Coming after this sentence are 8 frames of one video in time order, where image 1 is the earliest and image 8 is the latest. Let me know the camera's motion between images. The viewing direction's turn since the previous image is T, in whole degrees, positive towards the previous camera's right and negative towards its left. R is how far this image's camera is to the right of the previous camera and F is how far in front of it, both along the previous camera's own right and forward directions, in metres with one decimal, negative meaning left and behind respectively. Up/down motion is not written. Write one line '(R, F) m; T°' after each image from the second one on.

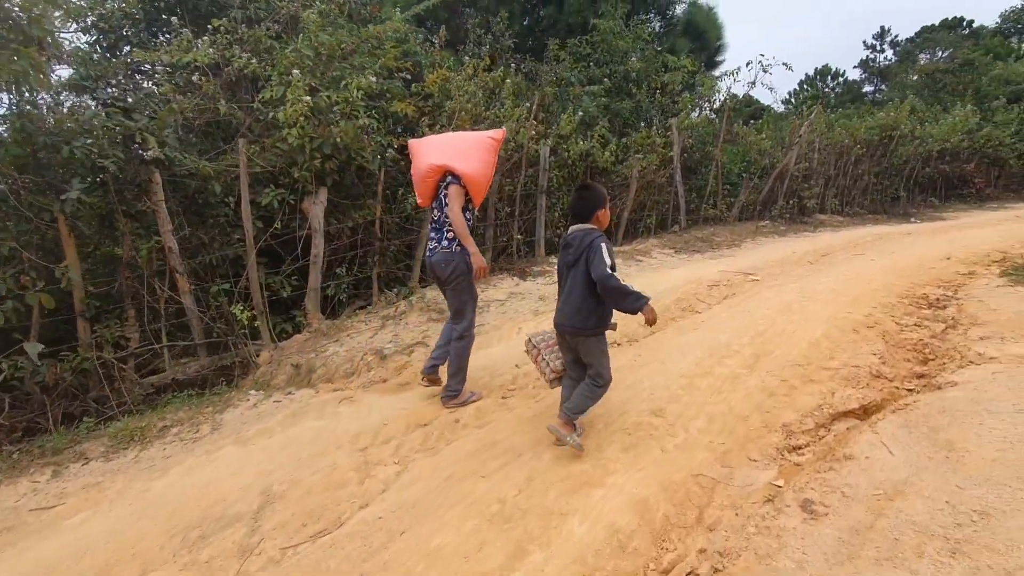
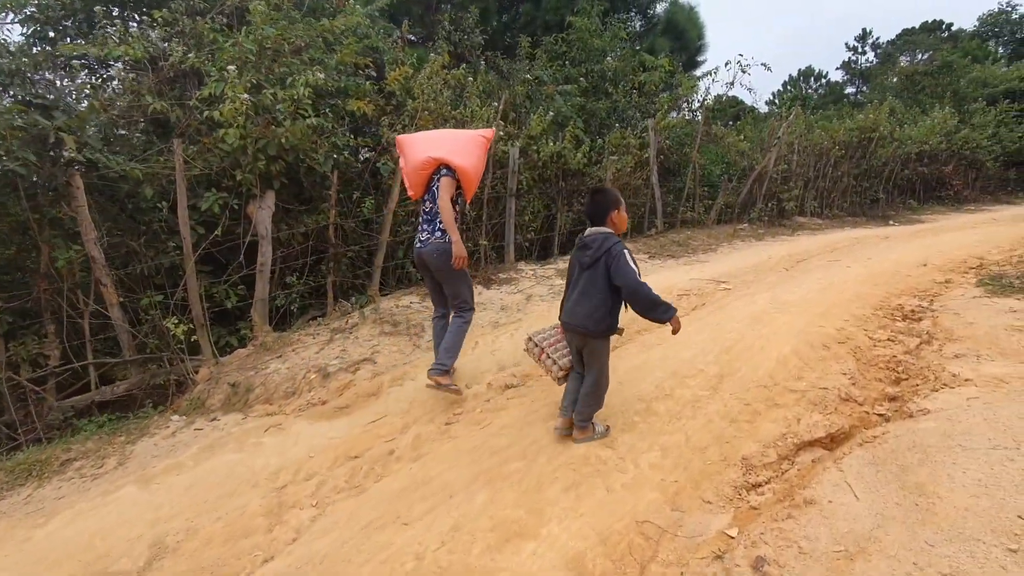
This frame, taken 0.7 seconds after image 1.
(+0.3, +0.3) m; +1°
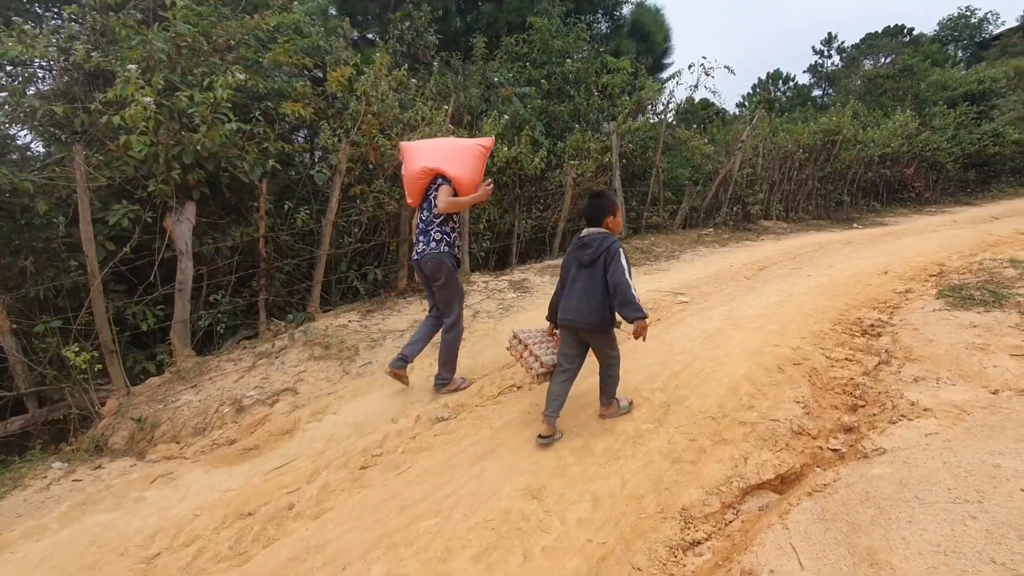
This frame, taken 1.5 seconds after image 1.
(+0.3, +0.3) m; +2°
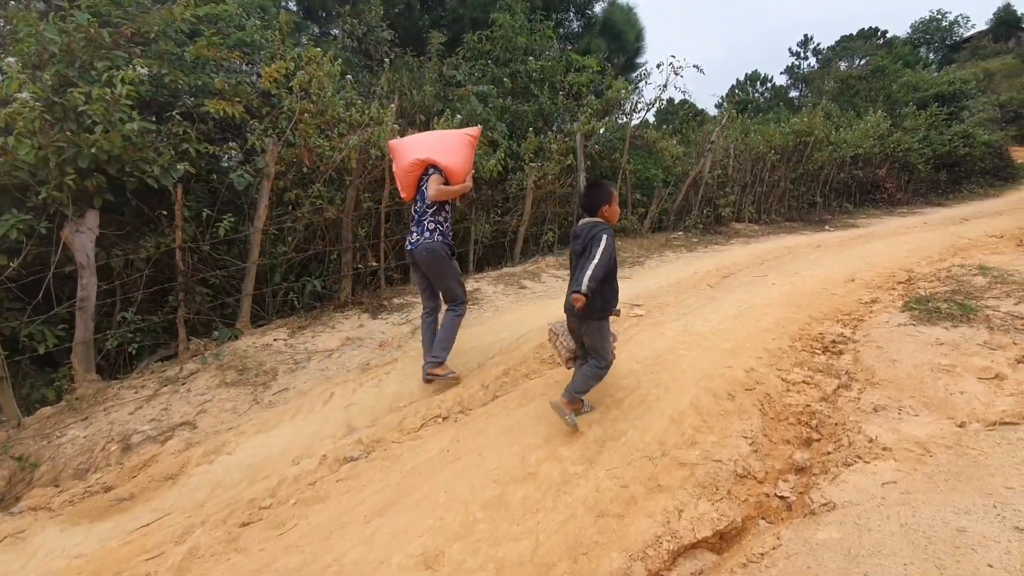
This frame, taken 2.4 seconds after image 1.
(+0.4, +0.4) m; +2°
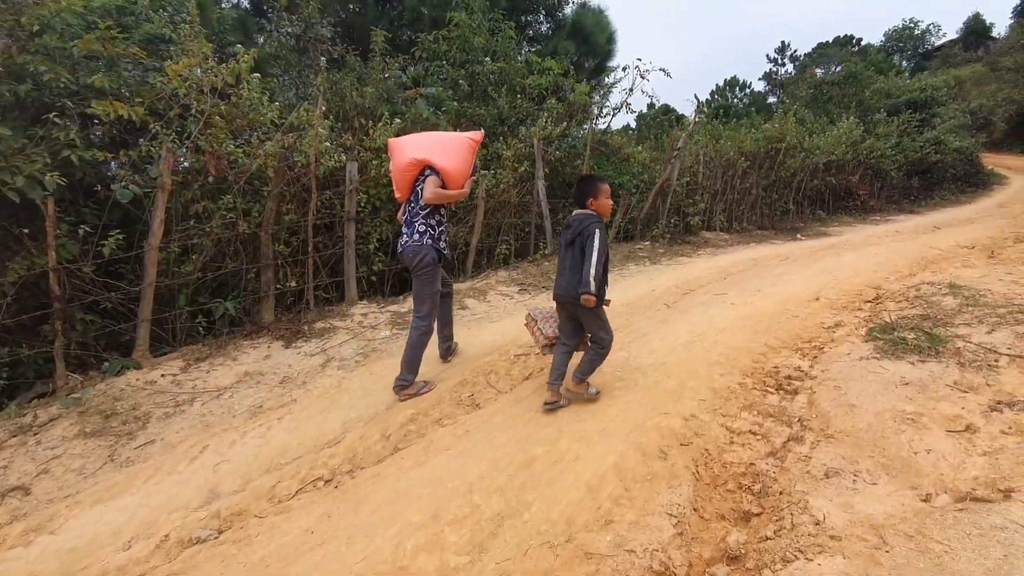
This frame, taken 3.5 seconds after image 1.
(+0.5, +0.5) m; +2°
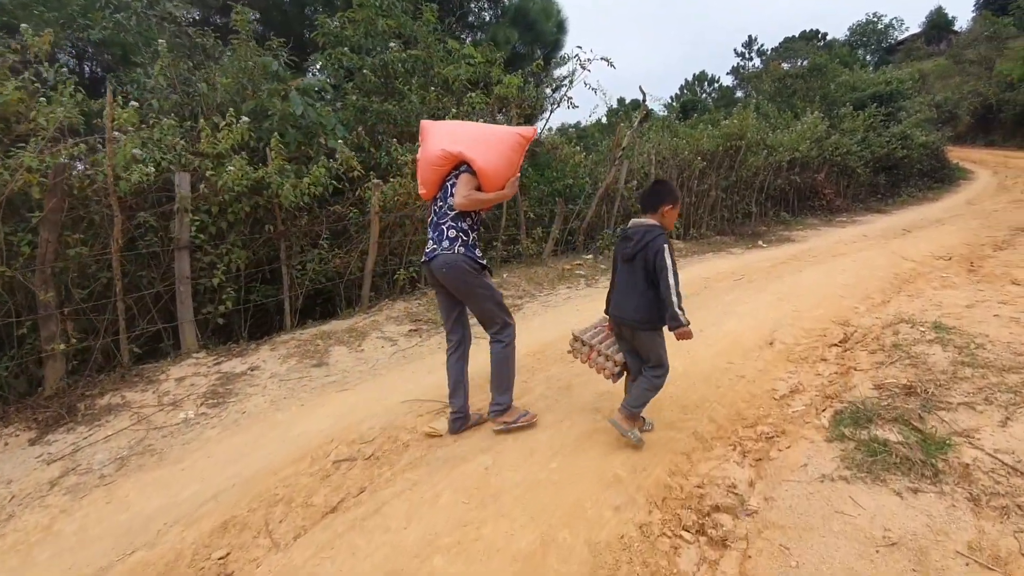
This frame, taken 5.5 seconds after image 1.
(+0.8, +1.2) m; +2°
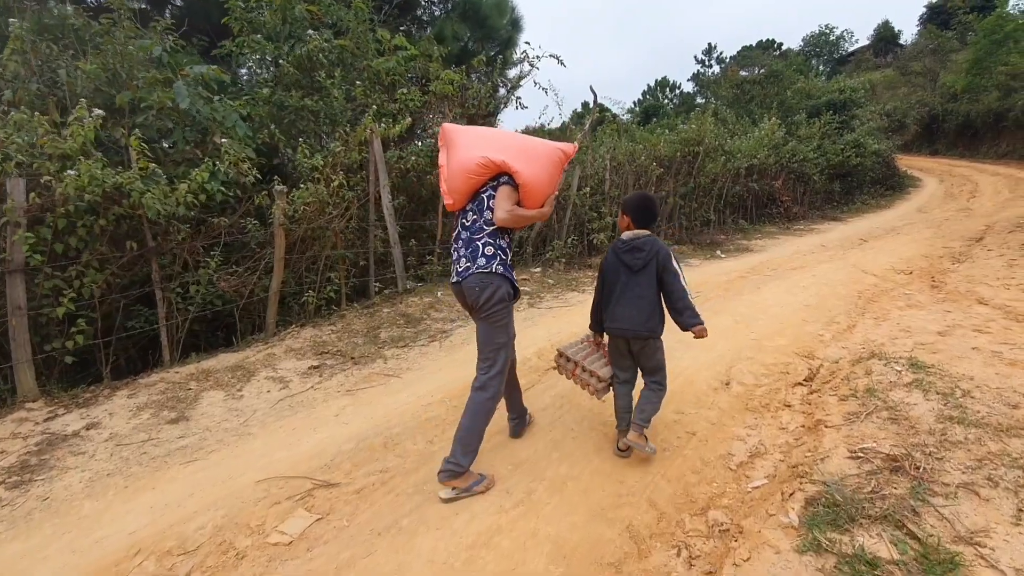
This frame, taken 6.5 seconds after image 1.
(+0.4, +0.7) m; +4°
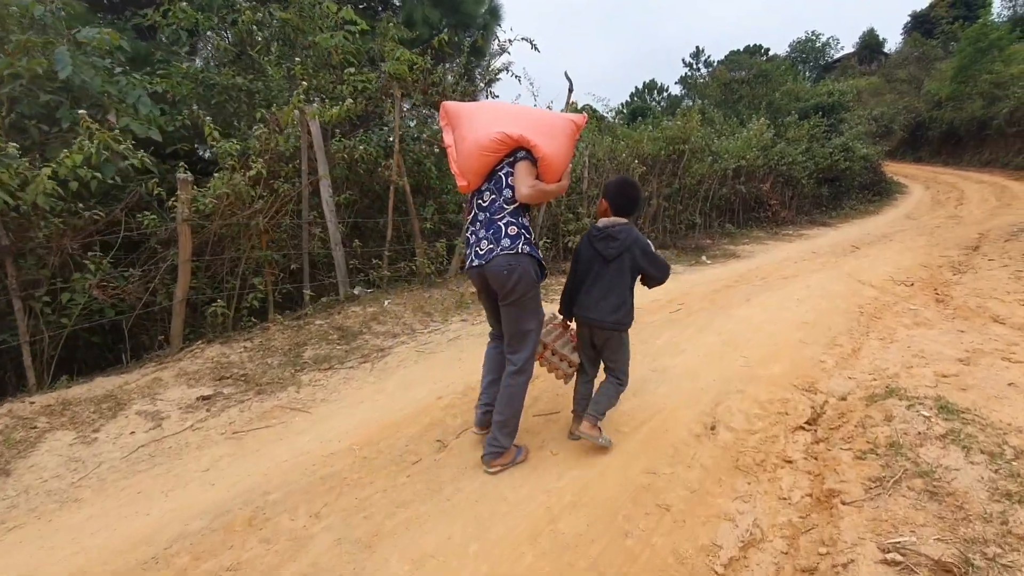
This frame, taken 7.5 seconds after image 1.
(+0.3, +0.7) m; +1°
